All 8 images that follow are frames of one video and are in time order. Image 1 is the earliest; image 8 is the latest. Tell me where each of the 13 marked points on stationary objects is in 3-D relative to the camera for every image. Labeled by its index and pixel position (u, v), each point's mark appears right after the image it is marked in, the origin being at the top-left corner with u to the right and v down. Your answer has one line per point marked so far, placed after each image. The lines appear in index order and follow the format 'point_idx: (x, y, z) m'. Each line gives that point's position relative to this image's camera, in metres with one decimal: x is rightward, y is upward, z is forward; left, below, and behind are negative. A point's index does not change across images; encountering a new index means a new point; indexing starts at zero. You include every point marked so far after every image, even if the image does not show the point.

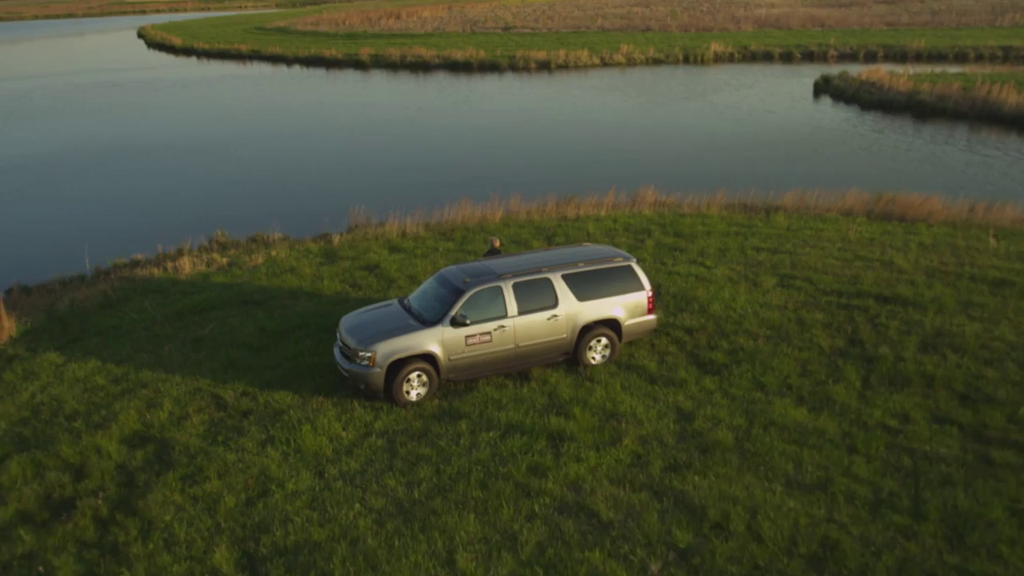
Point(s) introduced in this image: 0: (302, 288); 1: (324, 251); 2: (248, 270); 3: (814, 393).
0: (-3.8, 0.0, +16.9) m
1: (-4.0, +0.7, +19.5) m
2: (-5.3, +0.3, +18.4) m
3: (+3.9, -1.3, +12.0) m
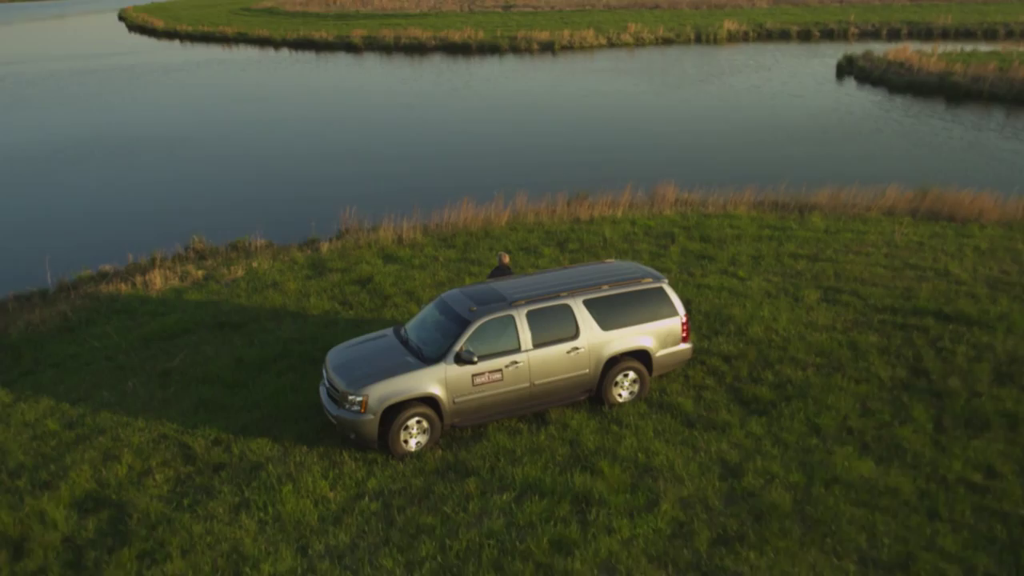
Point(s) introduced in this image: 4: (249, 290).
0: (-3.6, -0.3, +15.3) m
1: (-3.7, +0.5, +17.9) m
2: (-5.1, +0.1, +16.7) m
3: (+4.0, -1.7, +10.3) m
4: (-4.5, 0.0, +16.3) m
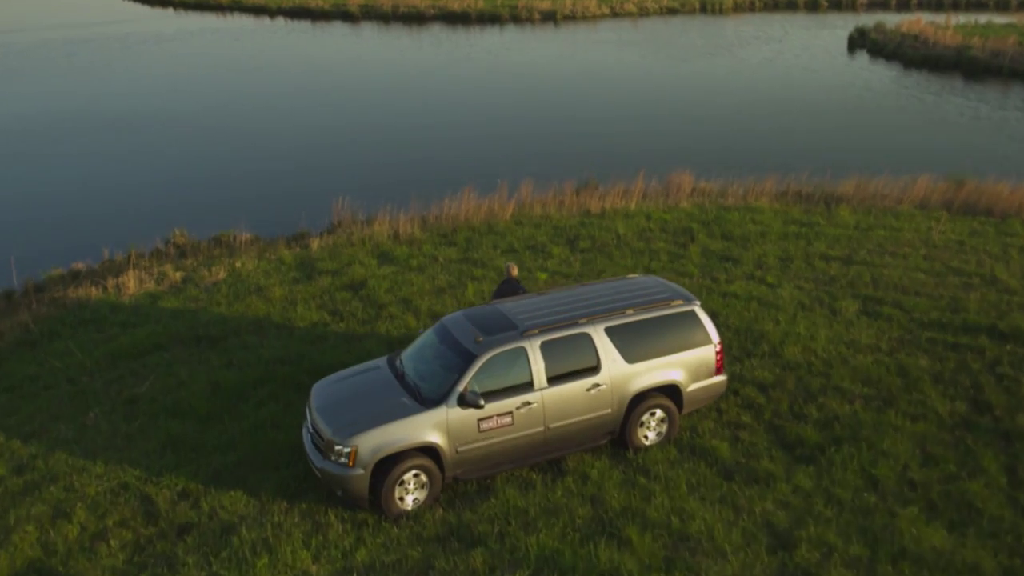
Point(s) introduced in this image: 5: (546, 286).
0: (-3.5, -0.5, +13.8) m
1: (-3.6, +0.5, +16.4) m
2: (-5.0, 0.0, +15.3) m
3: (+4.1, -2.0, +9.0) m
4: (-4.4, -0.1, +14.9) m
5: (+0.5, +0.1, +14.9) m
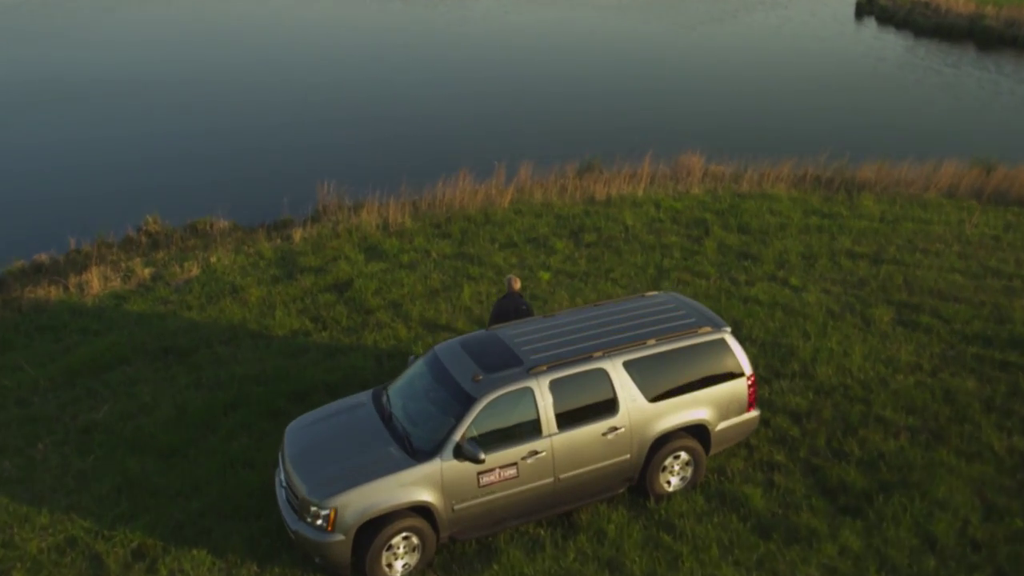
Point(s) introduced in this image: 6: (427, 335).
0: (-3.5, -0.5, +12.5) m
1: (-3.6, +0.5, +15.1) m
2: (-5.0, 0.0, +13.9) m
3: (+4.2, -2.3, +7.8) m
4: (-4.4, -0.1, +13.6) m
5: (+0.5, 0.0, +13.6) m
6: (-1.1, -0.6, +12.1) m
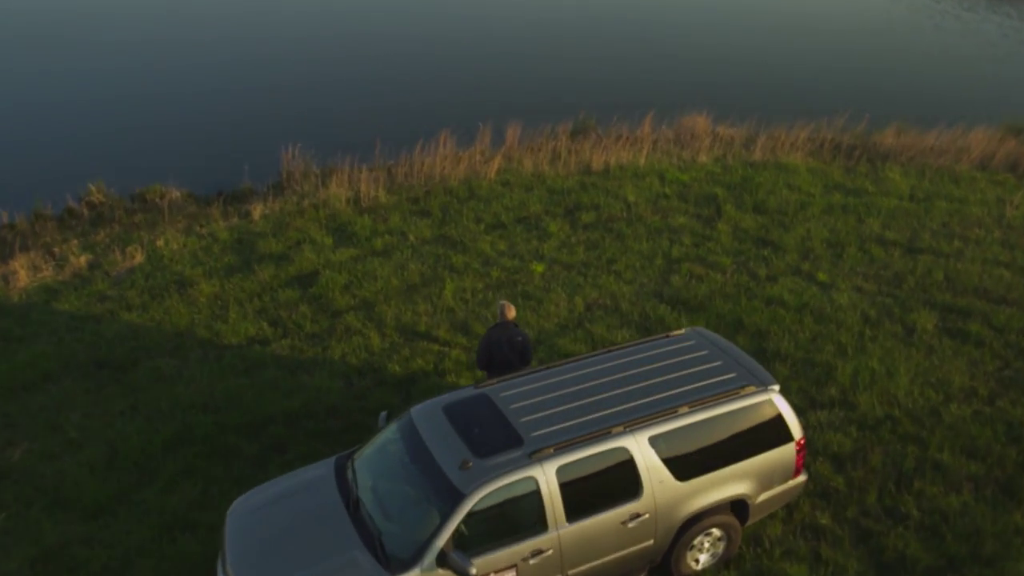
0: (-3.6, -0.5, +10.8) m
1: (-3.8, +0.7, +13.3) m
2: (-5.1, +0.1, +12.1) m
3: (+4.2, -2.6, +6.4) m
4: (-4.6, 0.0, +11.8) m
5: (+0.4, +0.1, +12.0) m
6: (-1.2, -0.6, +10.5) m
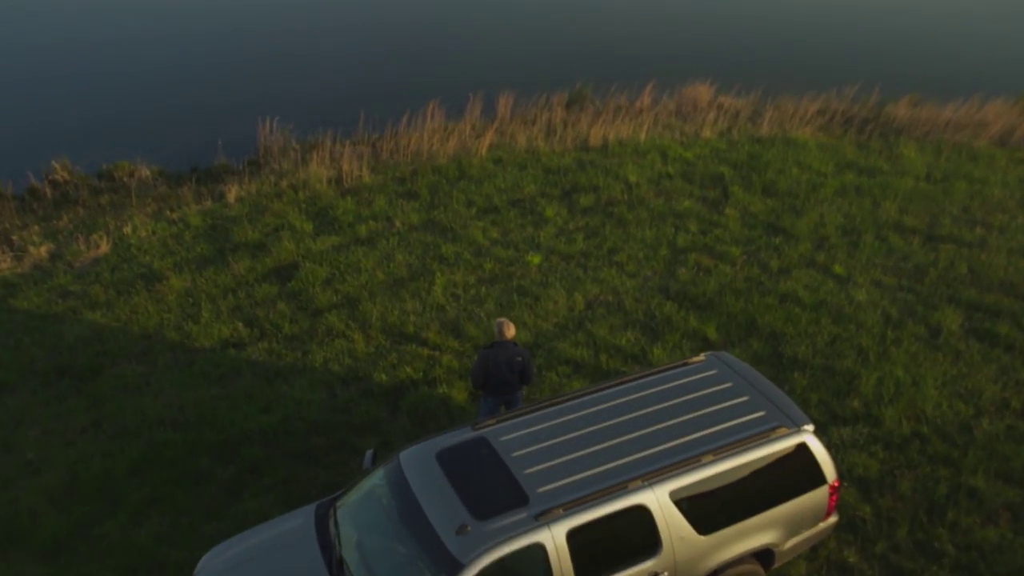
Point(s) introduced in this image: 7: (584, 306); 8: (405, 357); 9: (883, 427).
0: (-3.6, -0.5, +10.0) m
1: (-3.9, +0.8, +12.4) m
2: (-5.2, +0.2, +11.3) m
3: (+4.2, -2.8, +5.8) m
4: (-4.6, 0.0, +10.9) m
5: (+0.3, +0.2, +11.1) m
6: (-1.3, -0.6, +9.7) m
7: (+0.8, -0.2, +10.5) m
8: (-1.1, -0.7, +9.6) m
9: (+3.4, -1.3, +8.6) m
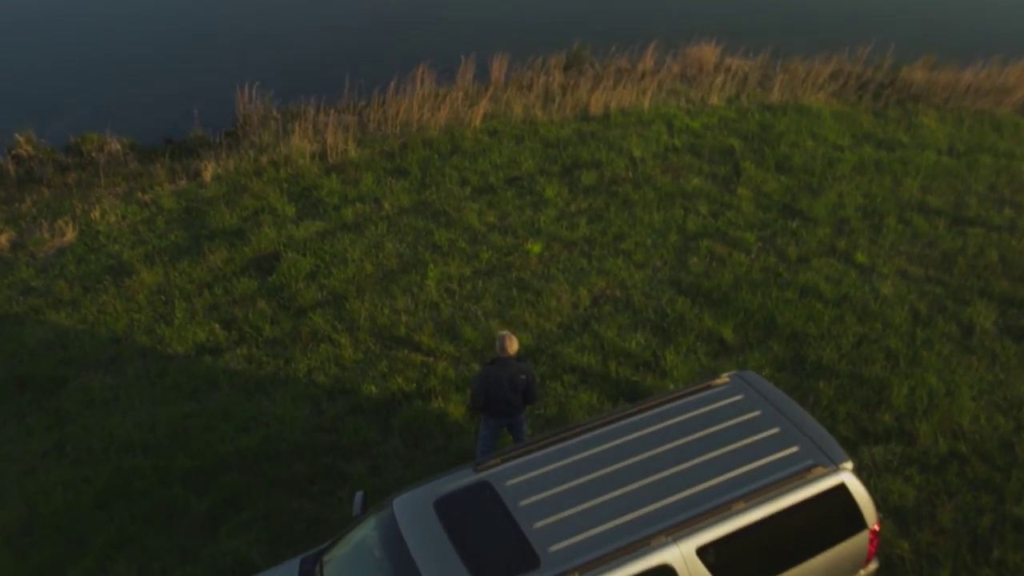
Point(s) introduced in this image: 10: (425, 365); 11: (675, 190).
0: (-3.6, -0.5, +9.2) m
1: (-3.9, +1.0, +11.5) m
2: (-5.2, +0.2, +10.4) m
3: (+4.2, -3.1, +5.2) m
4: (-4.6, +0.1, +10.1) m
5: (+0.3, +0.2, +10.3) m
6: (-1.2, -0.6, +8.9) m
7: (+0.8, -0.2, +9.7) m
8: (-1.1, -0.7, +8.8) m
9: (+3.4, -1.3, +7.9) m
10: (-0.8, -0.7, +8.8) m
11: (+2.0, +1.2, +11.8) m
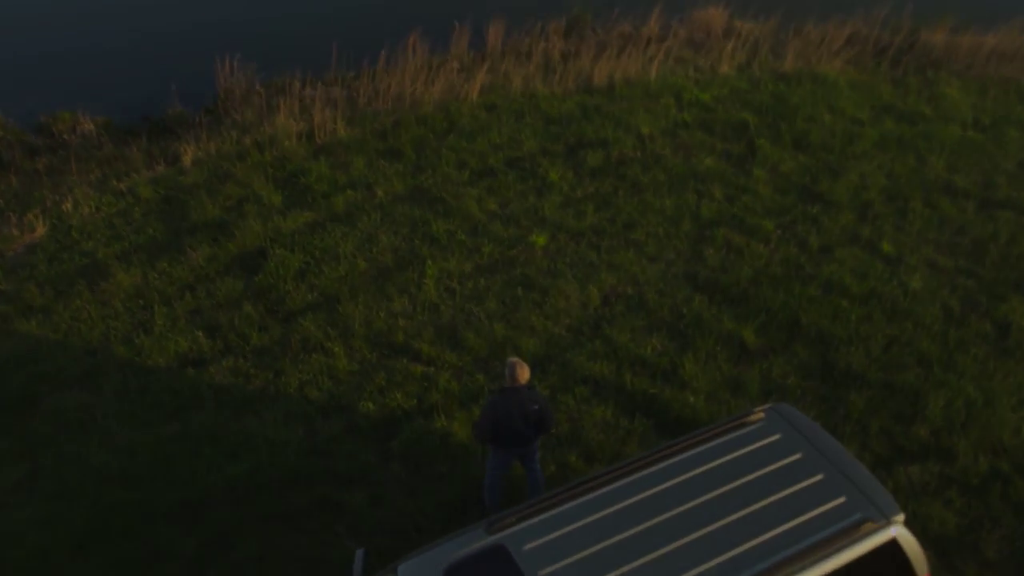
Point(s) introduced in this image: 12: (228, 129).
0: (-3.6, -0.6, +8.5) m
1: (-3.9, +1.0, +10.7) m
2: (-5.1, +0.2, +9.7) m
3: (+4.4, -3.2, +4.8) m
4: (-4.6, +0.1, +9.4) m
5: (+0.4, +0.3, +9.7) m
6: (-1.2, -0.7, +8.3) m
7: (+0.8, -0.1, +9.1) m
8: (-1.0, -0.8, +8.2) m
9: (+3.5, -1.4, +7.4) m
10: (-0.8, -0.8, +8.2) m
11: (+2.1, +1.4, +11.1) m
12: (-3.7, +2.1, +12.2) m
